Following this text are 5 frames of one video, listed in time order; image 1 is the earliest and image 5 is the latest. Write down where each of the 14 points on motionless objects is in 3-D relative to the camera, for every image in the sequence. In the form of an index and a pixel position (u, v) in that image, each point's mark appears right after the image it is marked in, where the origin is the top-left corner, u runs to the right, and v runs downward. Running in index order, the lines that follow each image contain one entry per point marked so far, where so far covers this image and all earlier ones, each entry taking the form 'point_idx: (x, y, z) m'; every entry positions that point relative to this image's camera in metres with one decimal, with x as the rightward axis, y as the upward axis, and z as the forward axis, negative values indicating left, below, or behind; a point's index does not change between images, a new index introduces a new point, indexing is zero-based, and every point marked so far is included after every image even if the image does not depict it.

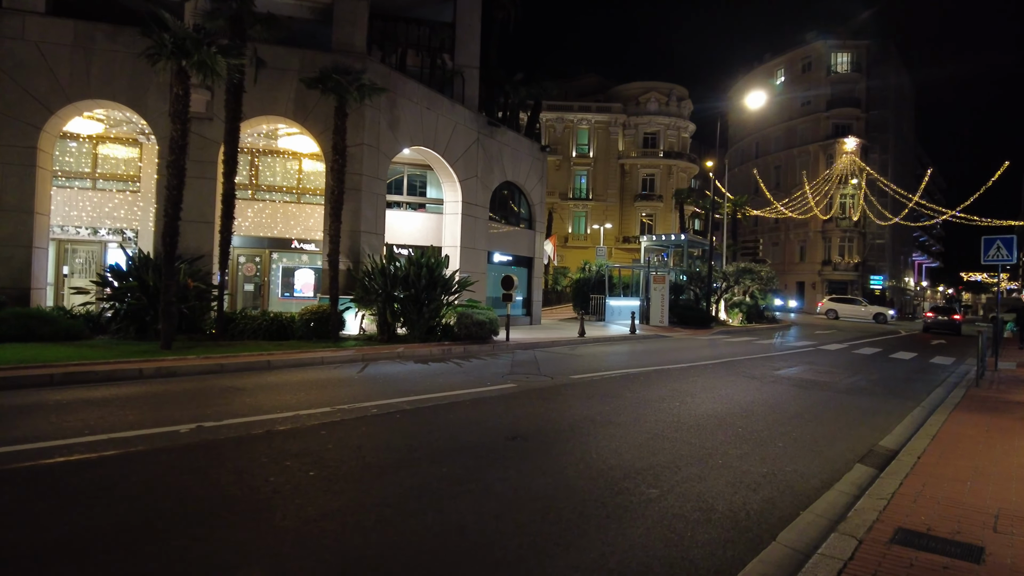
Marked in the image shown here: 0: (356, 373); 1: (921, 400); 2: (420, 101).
0: (-2.7, -1.5, +11.4) m
1: (+7.0, -1.9, +11.2) m
2: (-2.8, +5.5, +19.7) m
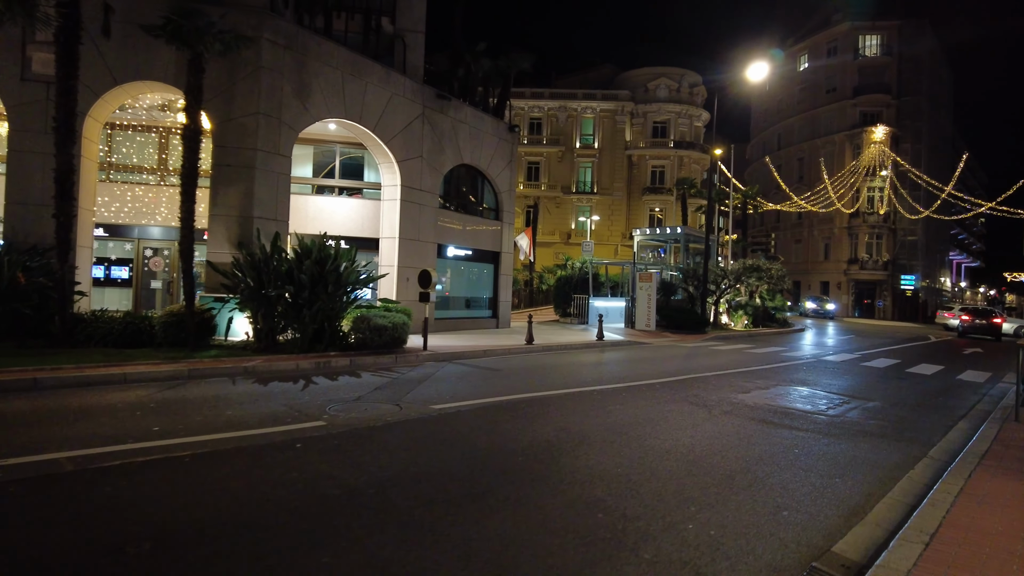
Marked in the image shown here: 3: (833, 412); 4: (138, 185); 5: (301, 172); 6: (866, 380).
0: (-4.6, -1.4, +8.4) m
1: (+5.0, -1.9, +7.8) m
2: (-4.3, +5.6, +16.8) m
3: (+4.7, -1.8, +9.5) m
4: (-9.6, +2.6, +16.8) m
5: (-6.3, +3.4, +19.5) m
6: (+7.3, -1.9, +13.4) m
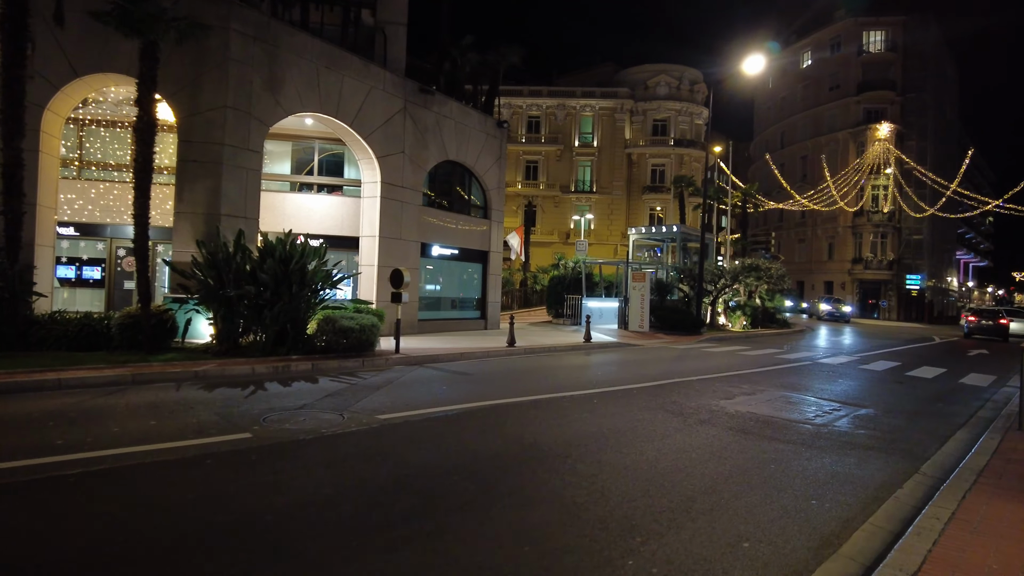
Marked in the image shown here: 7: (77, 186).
0: (-5.2, -1.4, +7.8) m
1: (+4.5, -1.8, +7.1) m
2: (-4.8, +5.6, +16.2) m
3: (+4.2, -1.8, +8.8) m
4: (-10.0, +2.6, +16.2) m
5: (-6.7, +3.4, +18.9) m
6: (+6.8, -1.8, +12.7) m
7: (-10.6, +2.5, +16.1) m
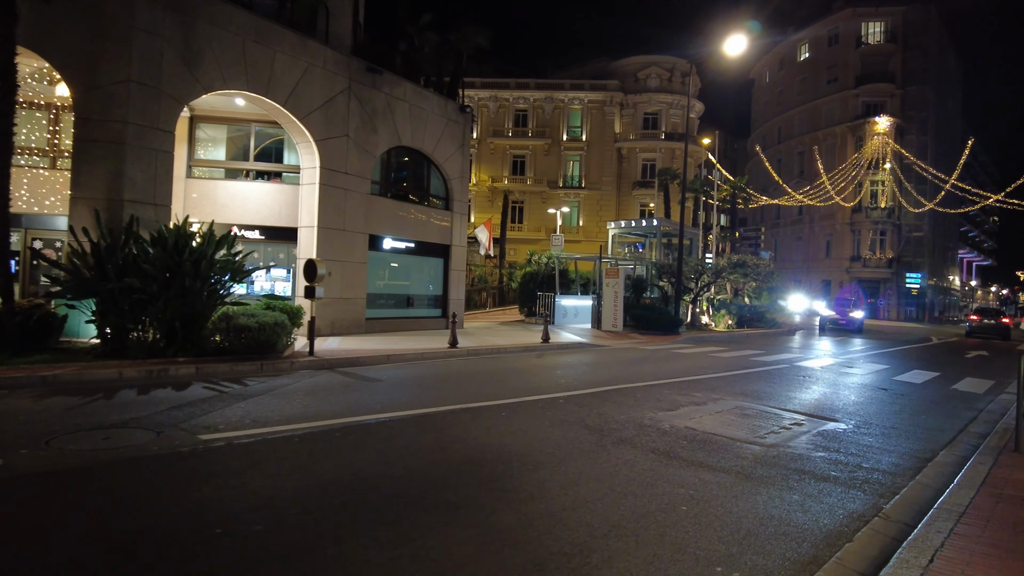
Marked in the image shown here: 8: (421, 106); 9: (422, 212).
0: (-6.4, -1.3, +6.3) m
1: (+3.3, -1.7, +5.5) m
2: (-6.0, +5.7, +14.6) m
3: (+2.9, -1.7, +7.3) m
4: (-11.2, +2.7, +14.8) m
5: (-7.9, +3.5, +17.4) m
6: (+5.6, -1.7, +11.2) m
7: (-11.8, +2.6, +14.6) m
8: (-2.7, +5.4, +19.4) m
9: (-2.7, +2.3, +19.7) m
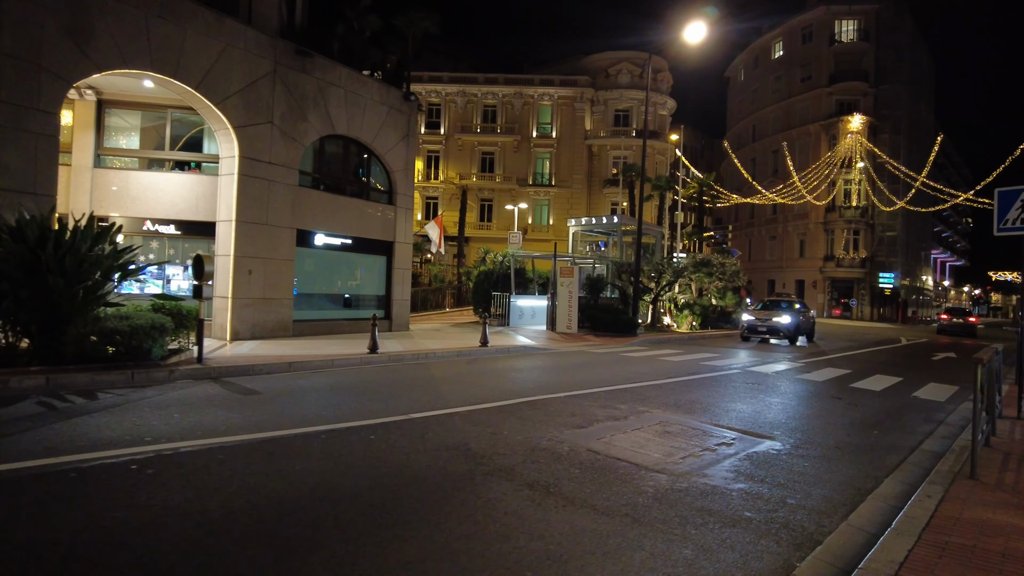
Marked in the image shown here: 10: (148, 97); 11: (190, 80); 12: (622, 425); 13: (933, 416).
0: (-7.6, -1.3, +4.9) m
1: (+2.1, -1.7, +4.4) m
2: (-7.4, +5.7, +13.3) m
3: (+1.7, -1.6, +6.1) m
4: (-12.6, +2.8, +13.3) m
5: (-9.4, +3.5, +16.0) m
6: (+4.2, -1.7, +10.1) m
7: (-13.2, +2.6, +13.1) m
8: (-4.2, +5.4, +18.1) m
9: (-4.3, +2.3, +18.5) m
10: (-8.6, +4.6, +15.6) m
11: (-6.9, +4.5, +14.1) m
12: (+1.3, -1.6, +7.5) m
13: (+6.0, -1.8, +9.4) m
